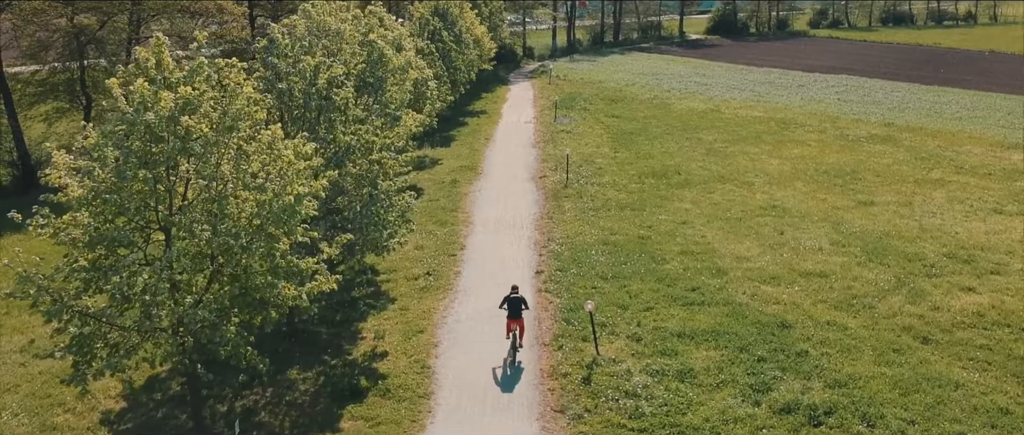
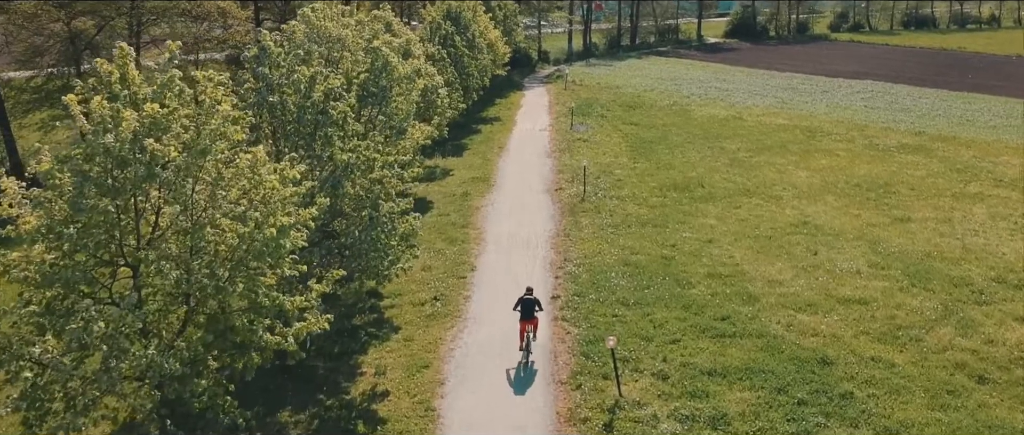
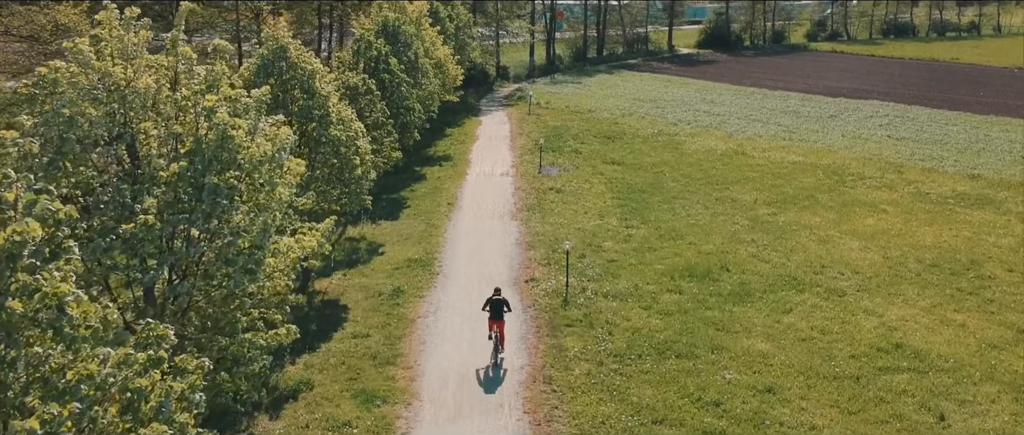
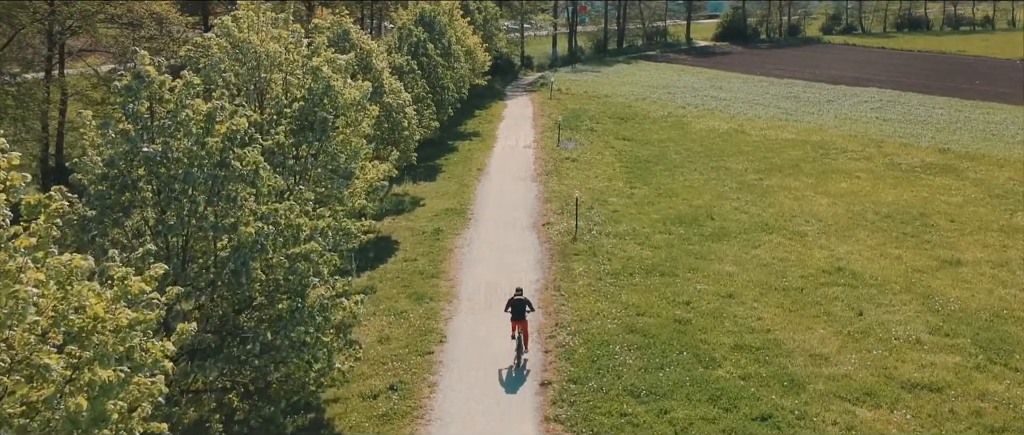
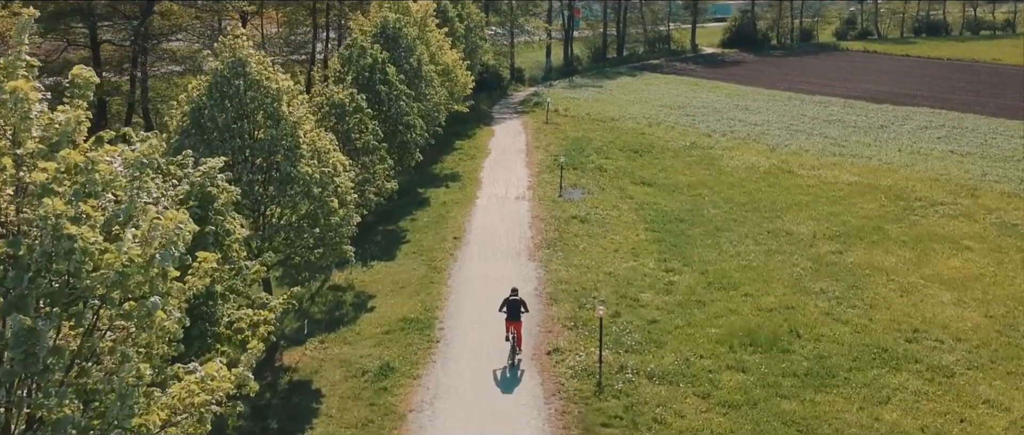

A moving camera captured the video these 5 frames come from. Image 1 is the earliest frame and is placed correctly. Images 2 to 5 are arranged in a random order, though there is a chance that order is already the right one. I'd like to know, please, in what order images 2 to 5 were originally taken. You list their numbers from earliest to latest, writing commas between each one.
2, 4, 3, 5
